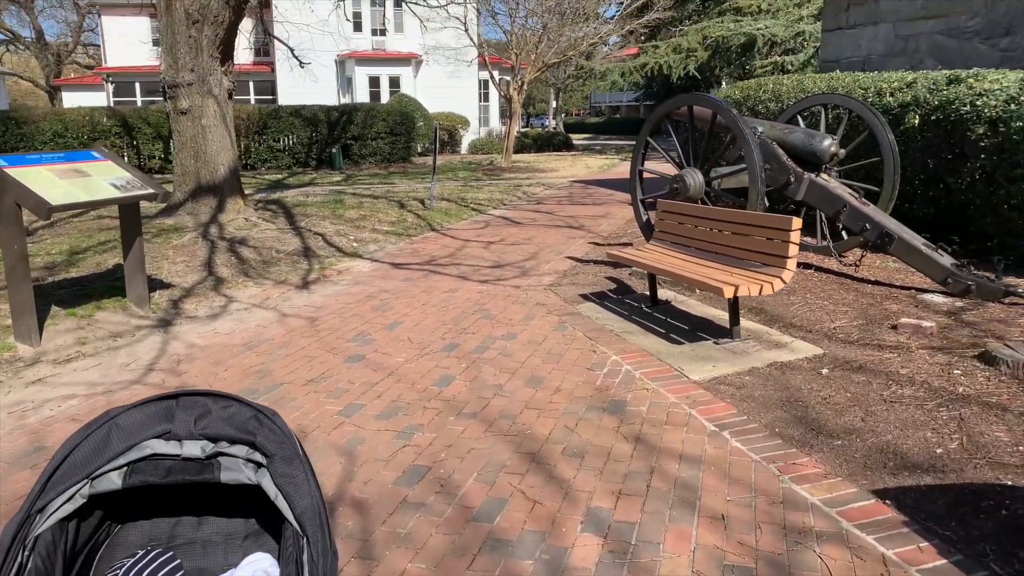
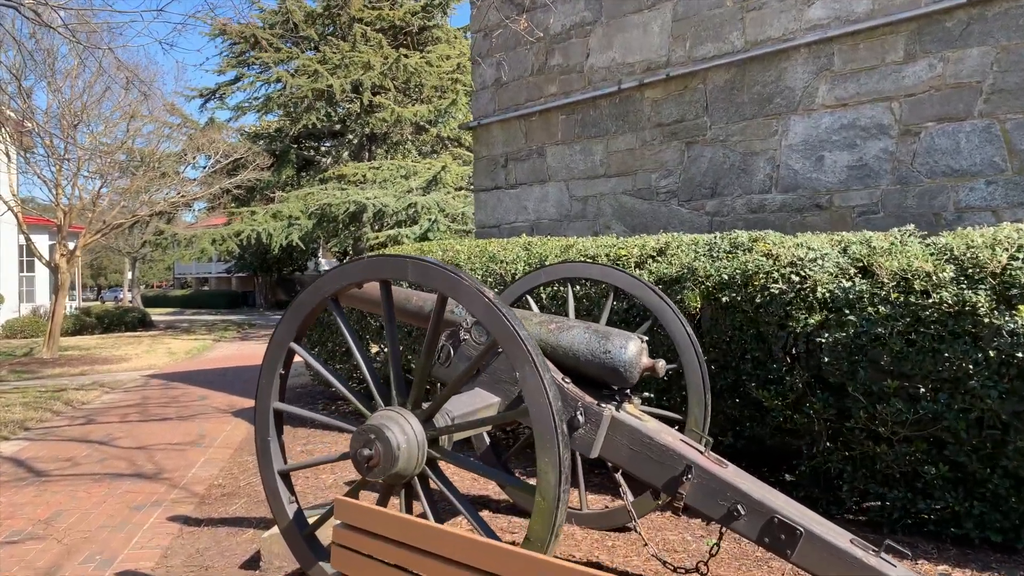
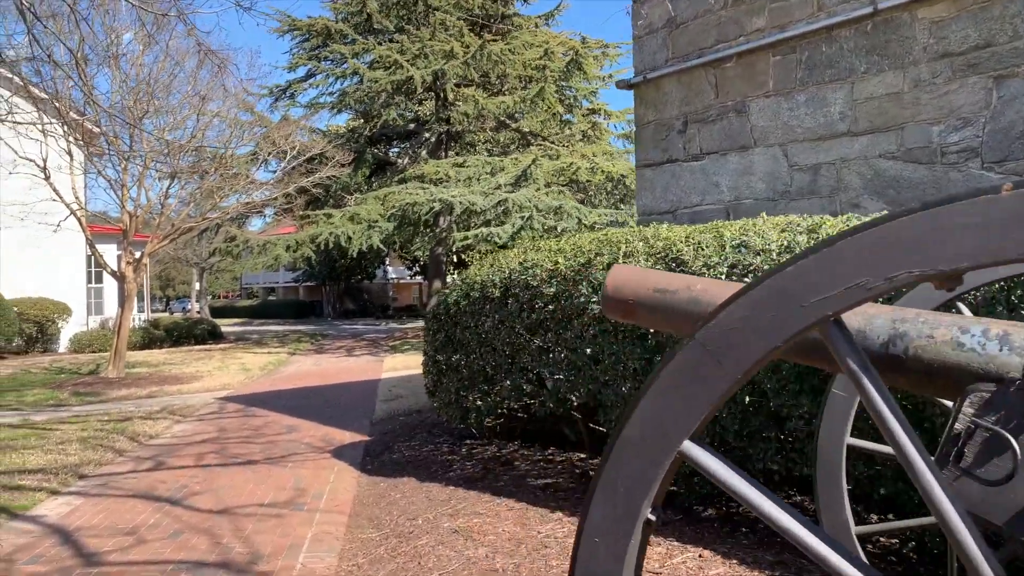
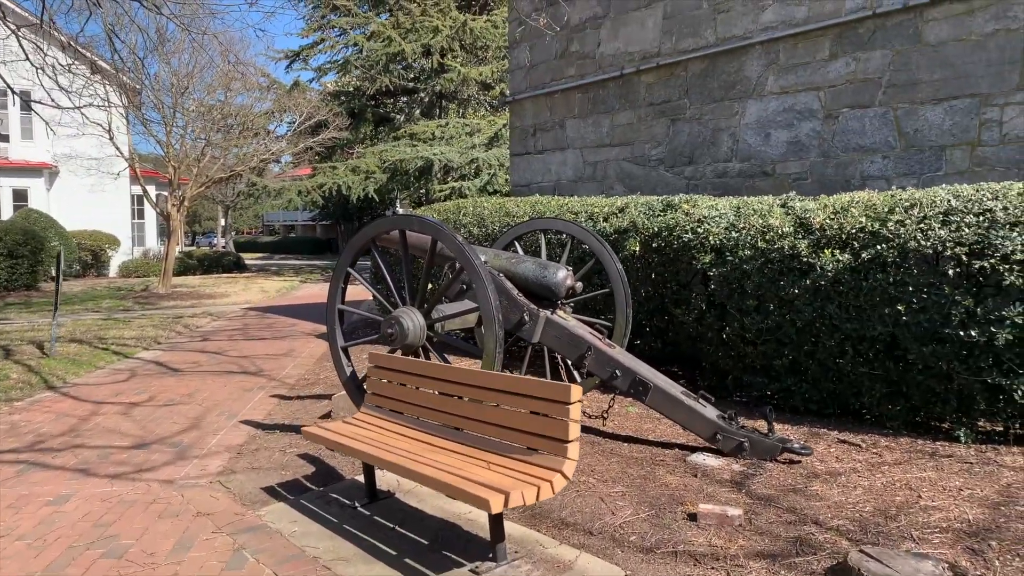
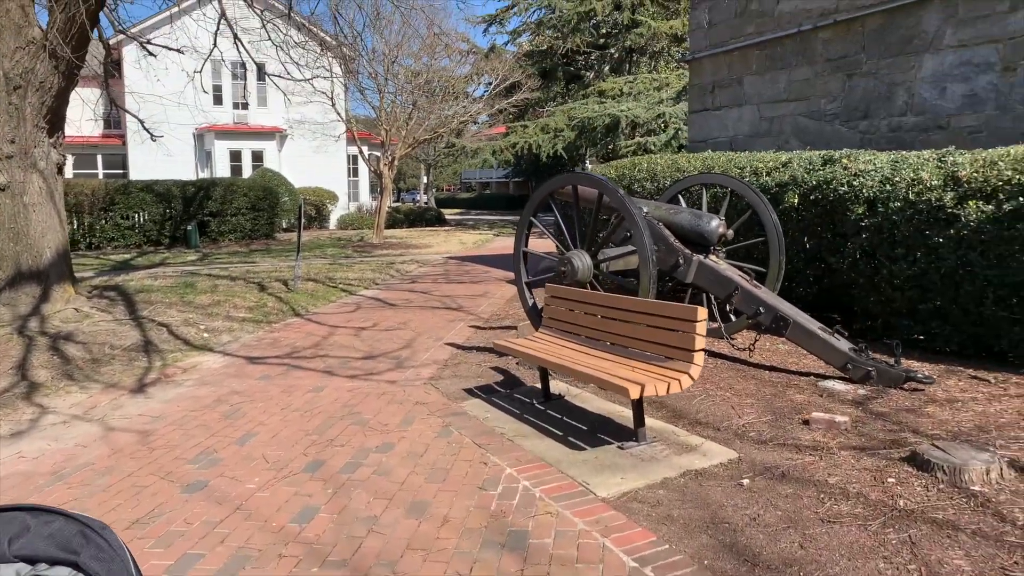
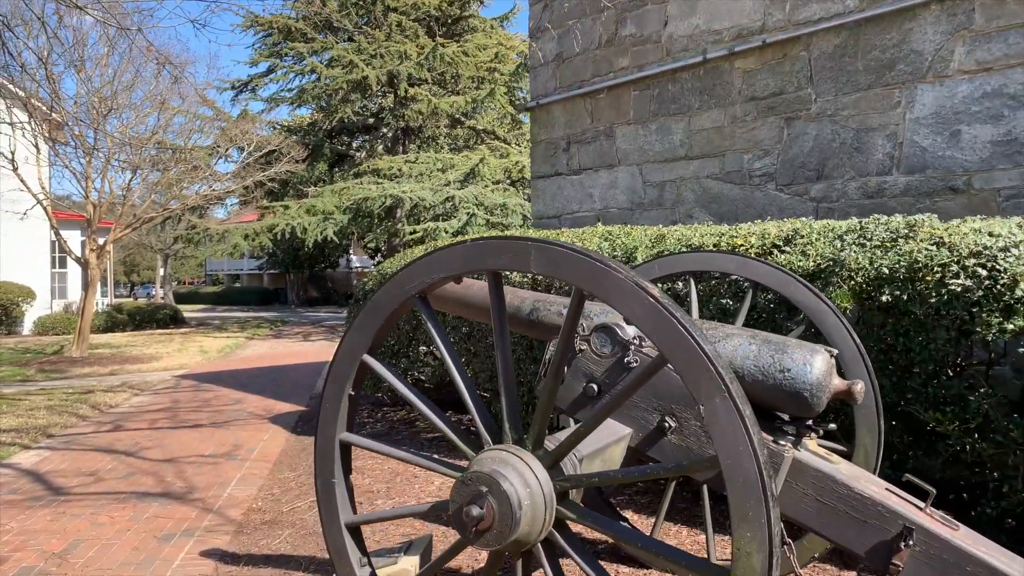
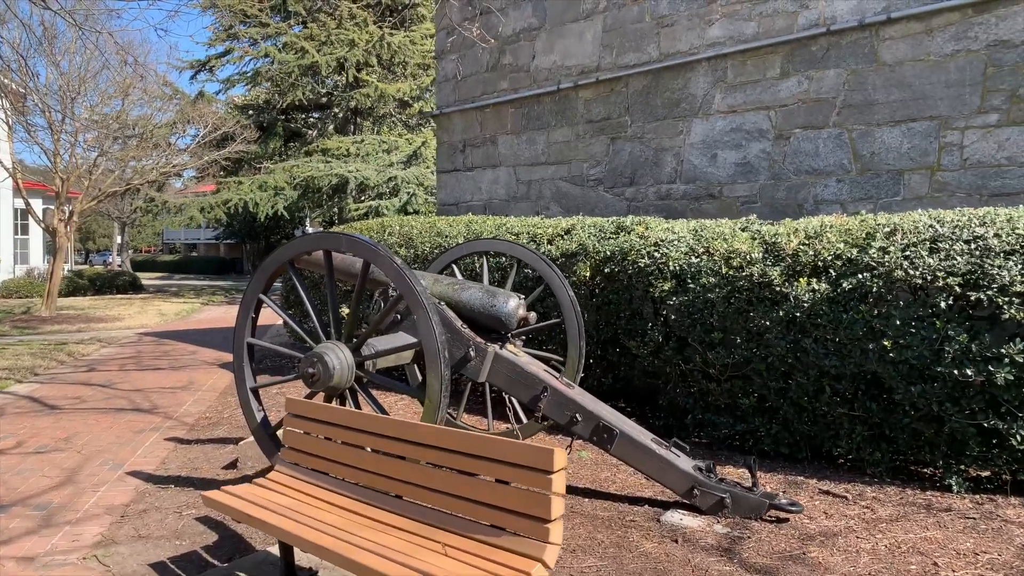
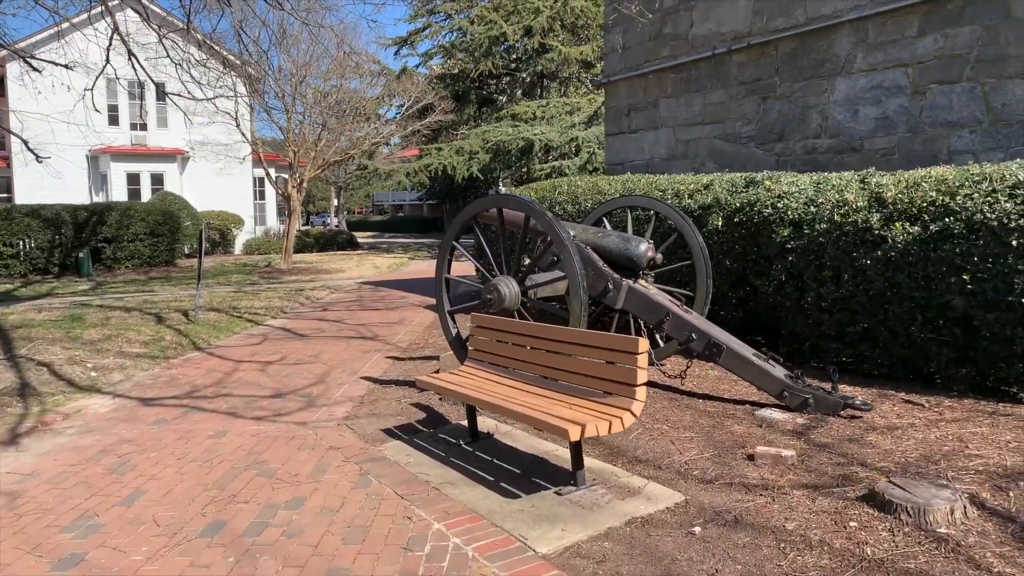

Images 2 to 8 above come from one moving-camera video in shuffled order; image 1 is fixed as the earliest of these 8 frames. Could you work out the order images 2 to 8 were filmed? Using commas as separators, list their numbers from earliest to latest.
5, 8, 4, 7, 2, 6, 3
